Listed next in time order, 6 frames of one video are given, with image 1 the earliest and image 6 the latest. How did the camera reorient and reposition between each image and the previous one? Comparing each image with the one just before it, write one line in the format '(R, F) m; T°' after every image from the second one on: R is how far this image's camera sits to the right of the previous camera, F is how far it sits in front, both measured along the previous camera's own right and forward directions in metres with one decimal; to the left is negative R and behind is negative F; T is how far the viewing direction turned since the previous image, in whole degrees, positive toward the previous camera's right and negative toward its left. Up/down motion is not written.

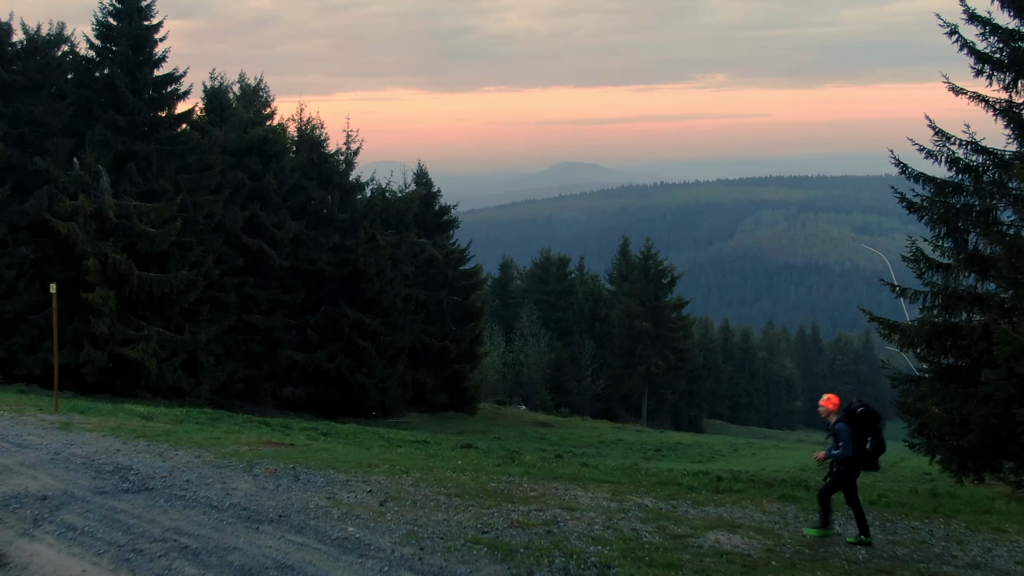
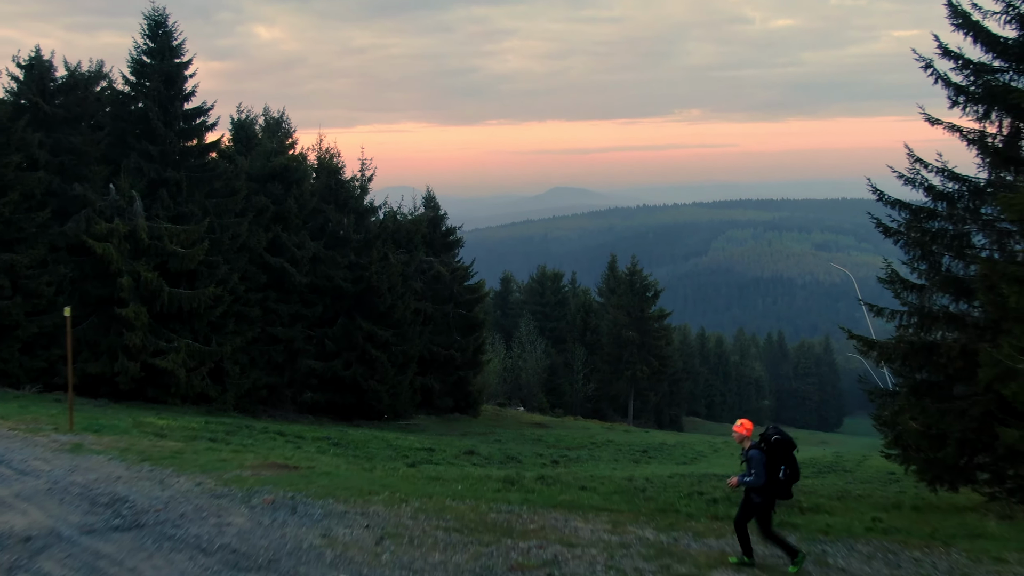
(+0.3, -1.2) m; -1°
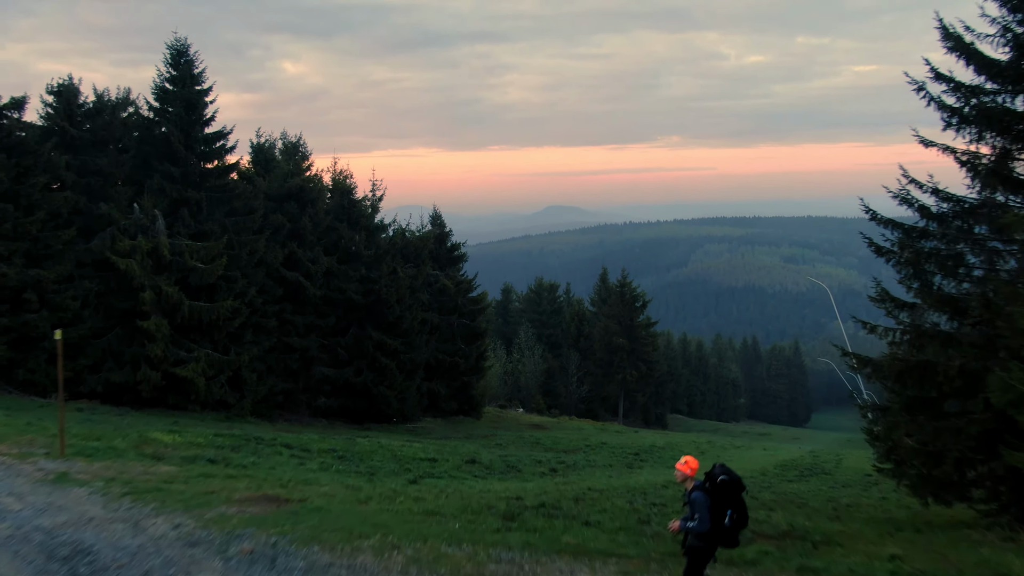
(+0.1, -1.1) m; 0°
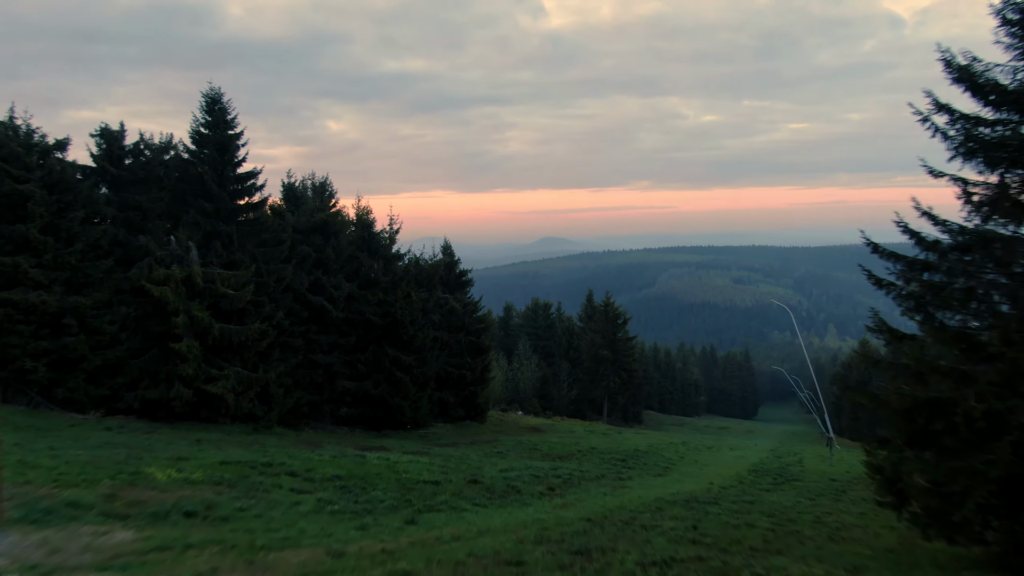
(0.0, -2.4) m; 0°
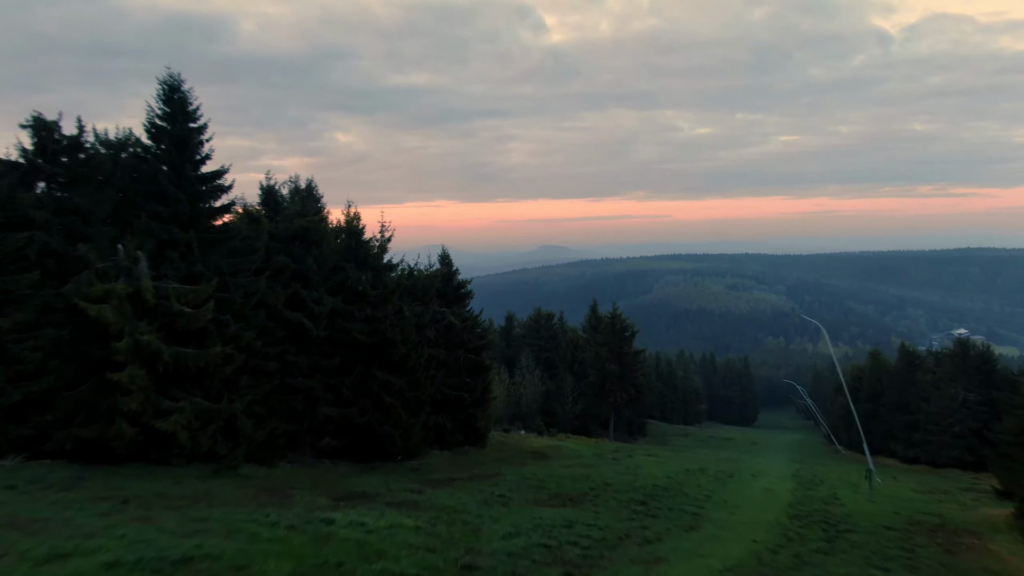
(-0.2, +1.9) m; 0°
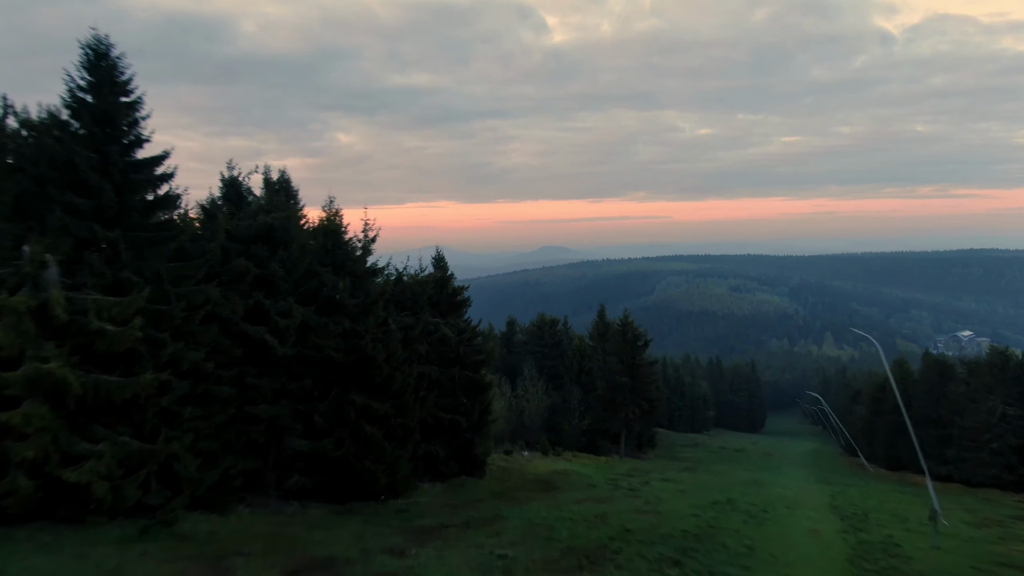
(-0.1, +2.8) m; 0°
